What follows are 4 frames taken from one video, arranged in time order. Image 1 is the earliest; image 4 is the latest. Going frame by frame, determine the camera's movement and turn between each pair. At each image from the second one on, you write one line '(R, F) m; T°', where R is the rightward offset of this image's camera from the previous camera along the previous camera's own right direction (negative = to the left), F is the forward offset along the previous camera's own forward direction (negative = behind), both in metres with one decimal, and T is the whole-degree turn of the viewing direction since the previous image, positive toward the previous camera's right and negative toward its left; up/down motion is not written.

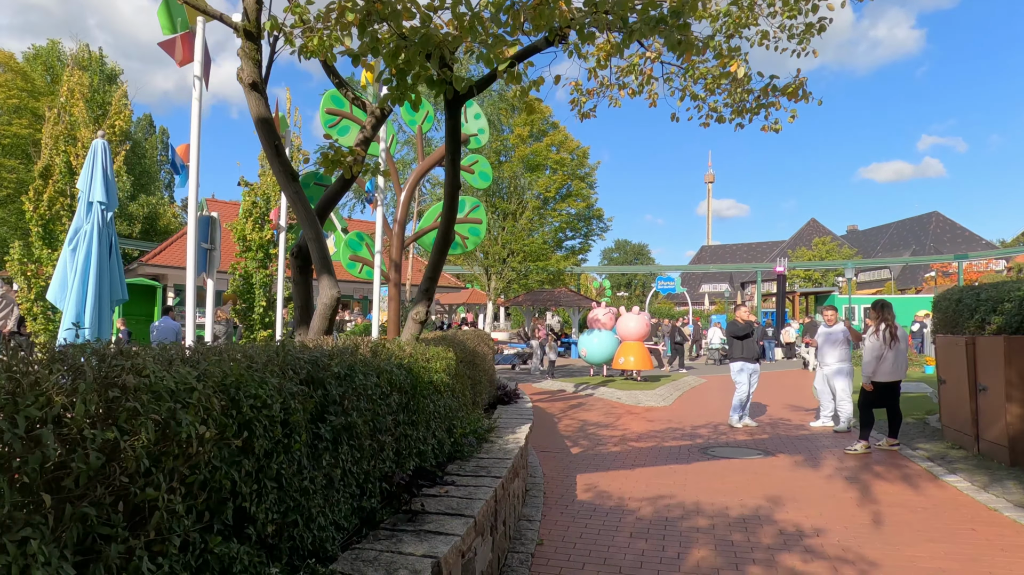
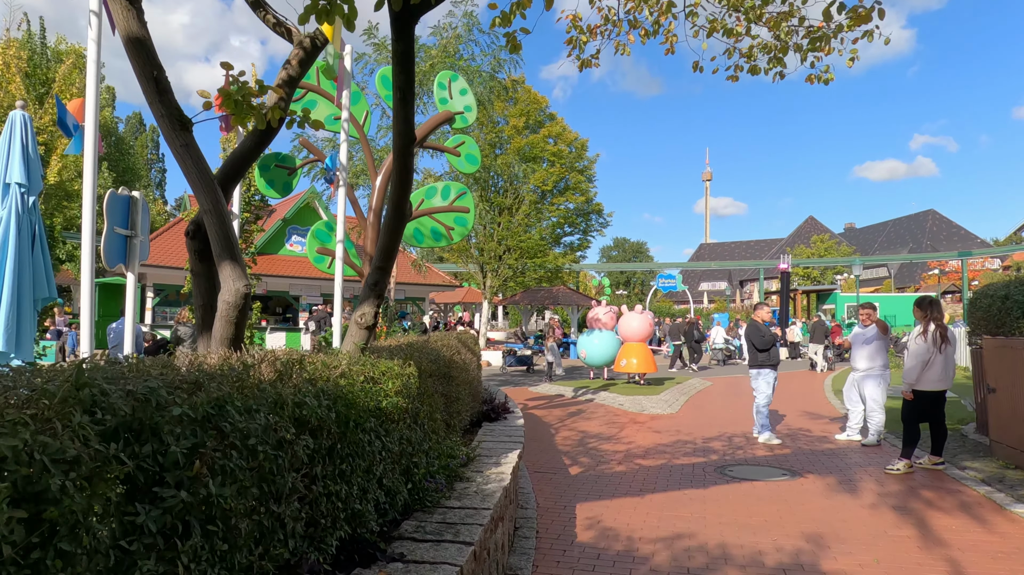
(+0.1, +0.9) m; 0°
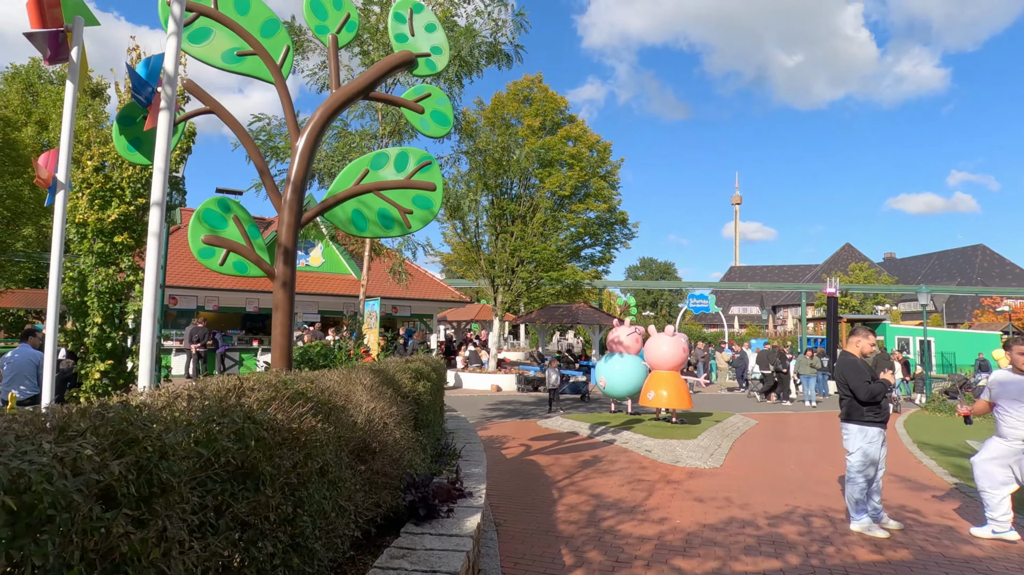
(+0.3, +2.2) m; -2°
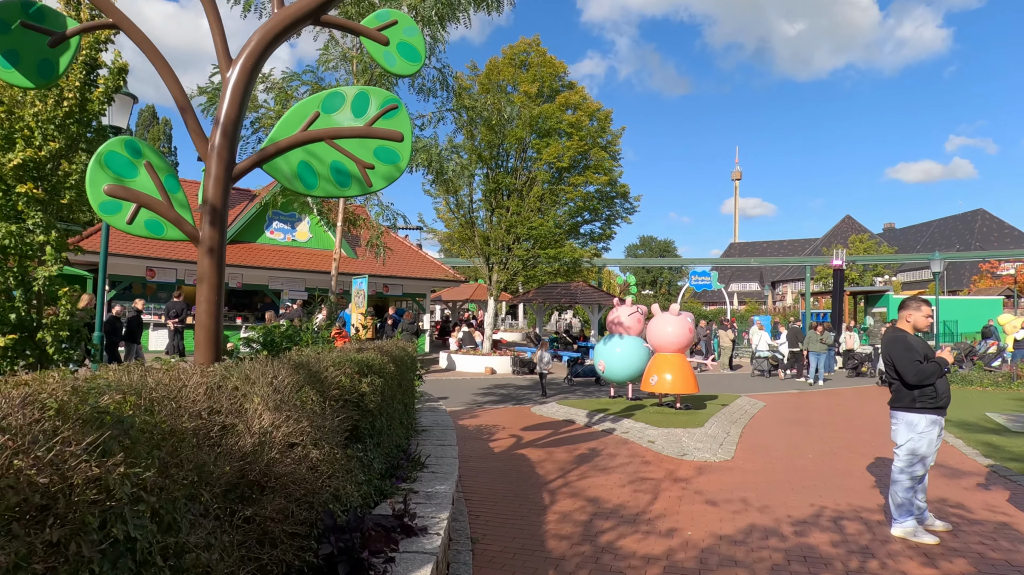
(+0.1, +0.9) m; 0°
